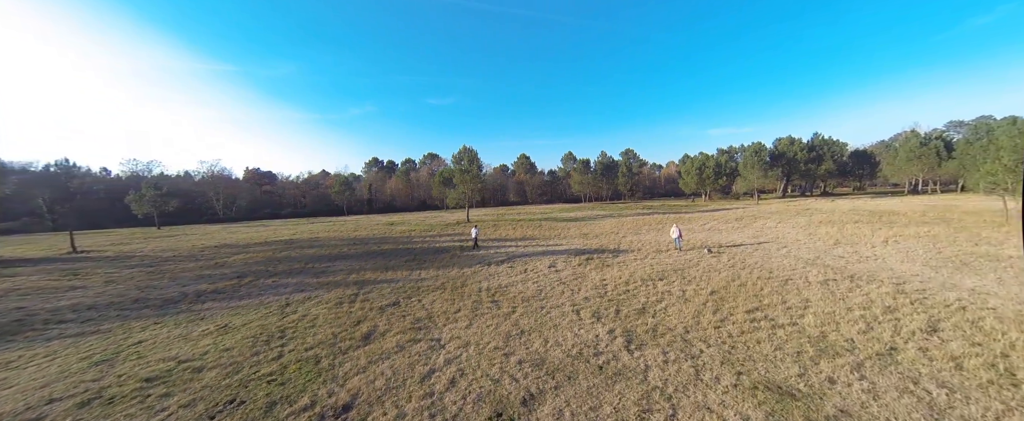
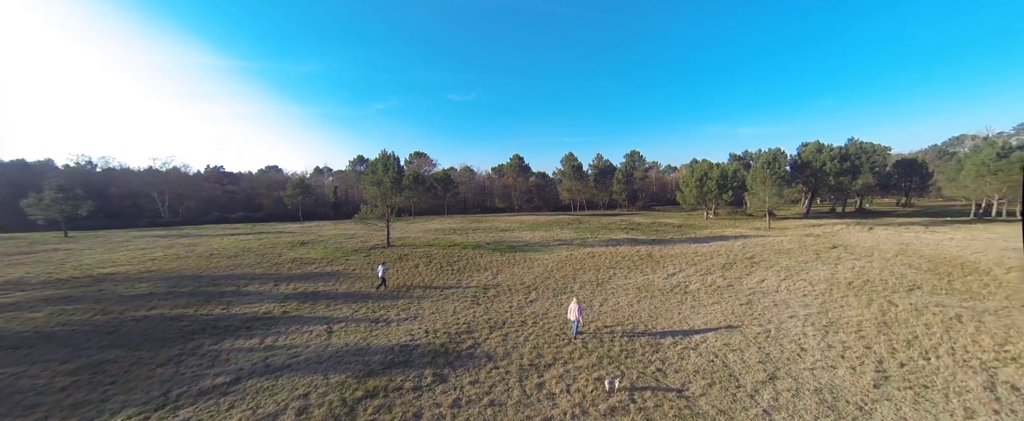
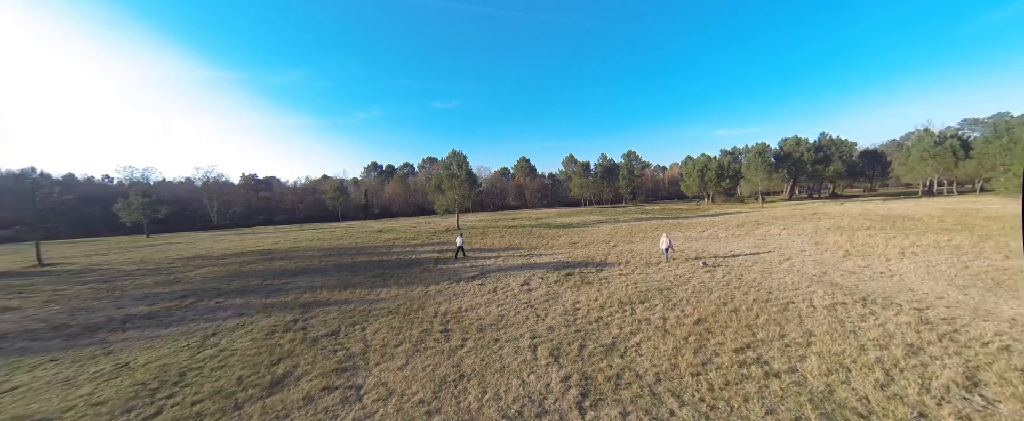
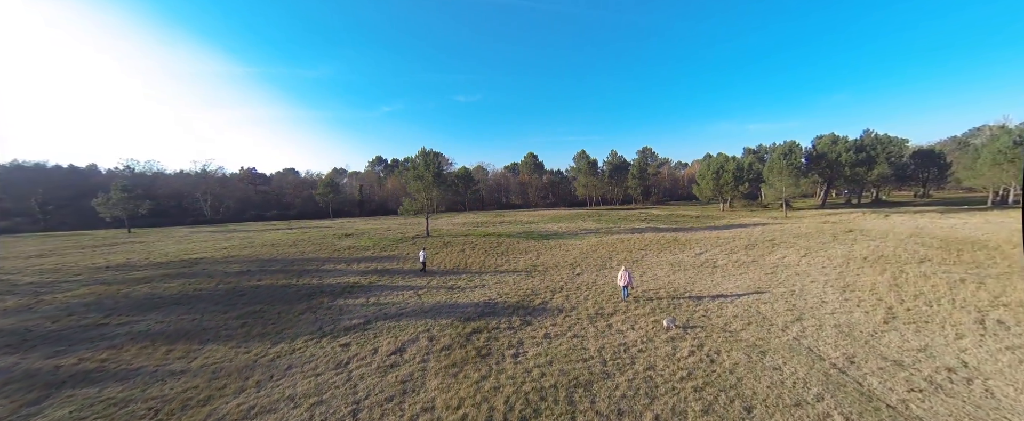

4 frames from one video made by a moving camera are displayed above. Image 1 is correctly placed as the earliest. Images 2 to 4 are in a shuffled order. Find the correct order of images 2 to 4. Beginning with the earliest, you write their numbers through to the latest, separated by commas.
3, 4, 2
